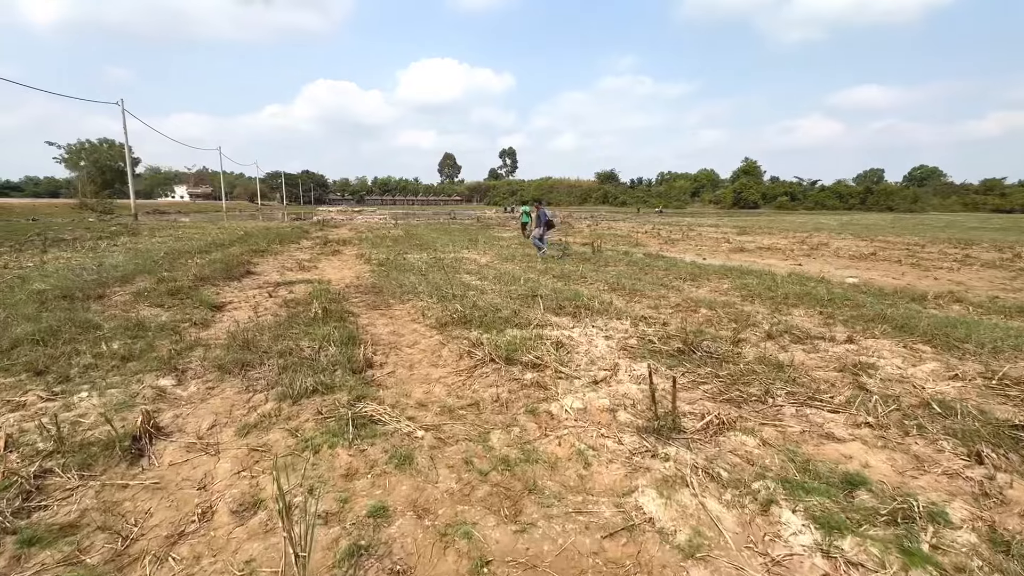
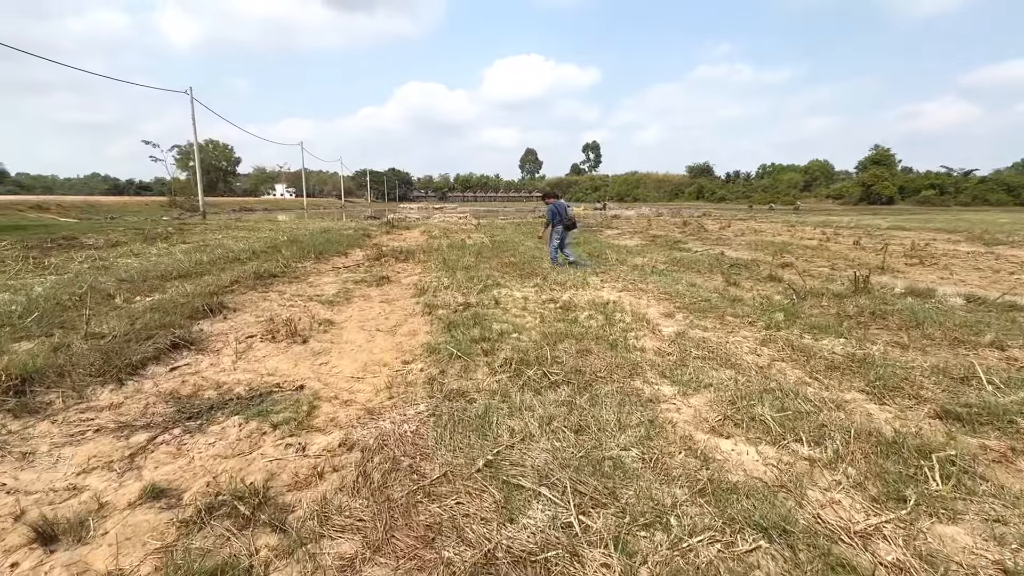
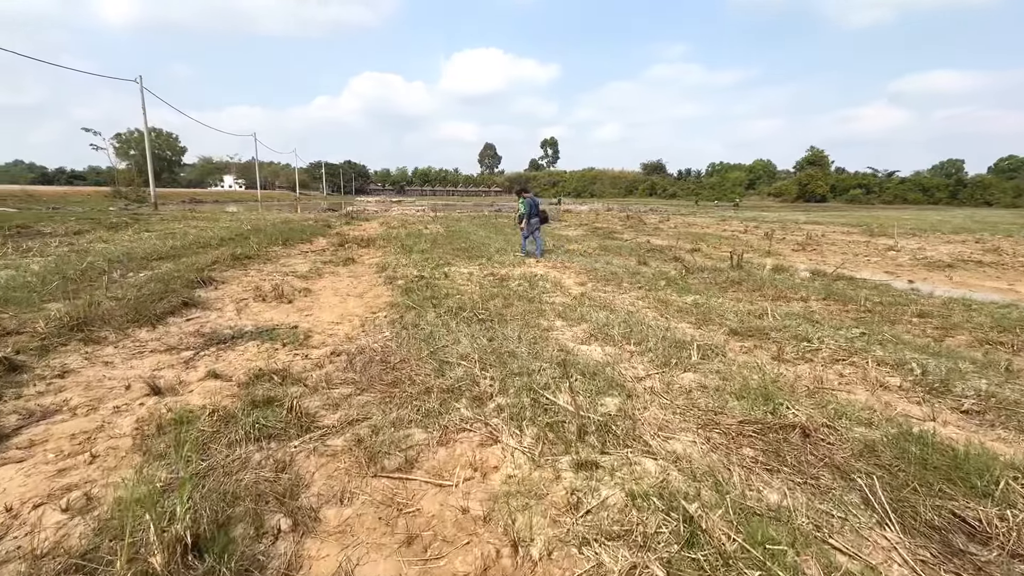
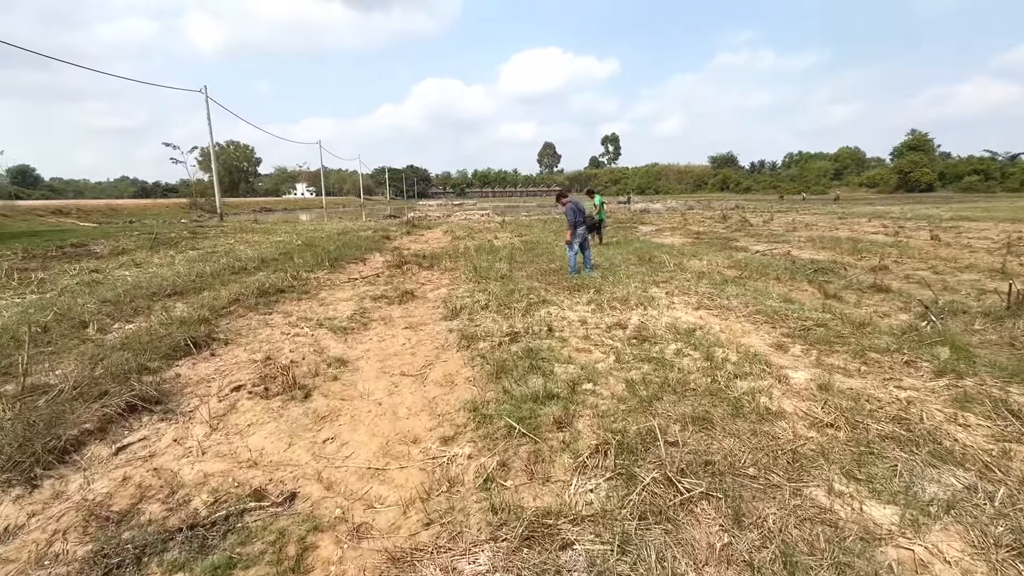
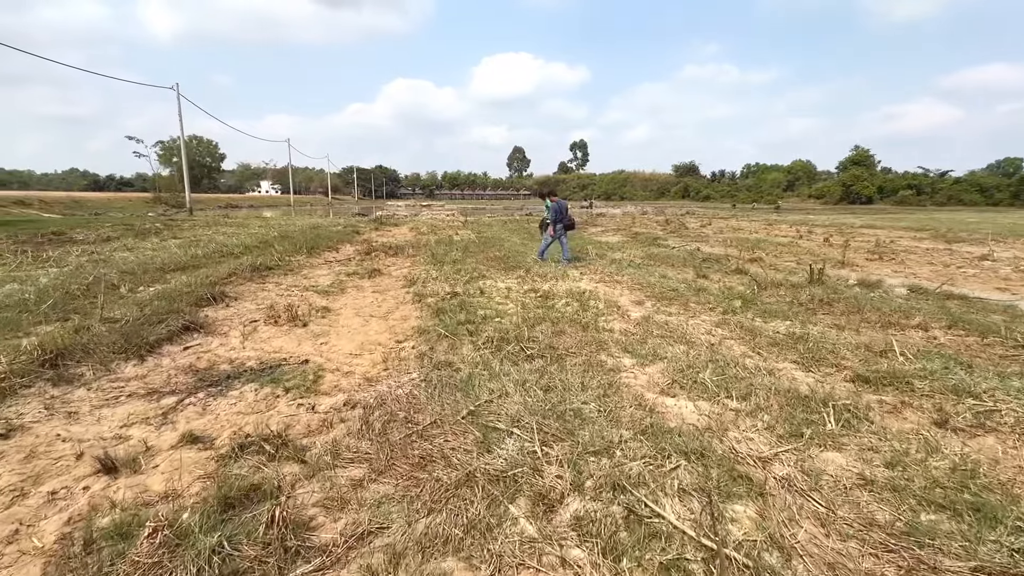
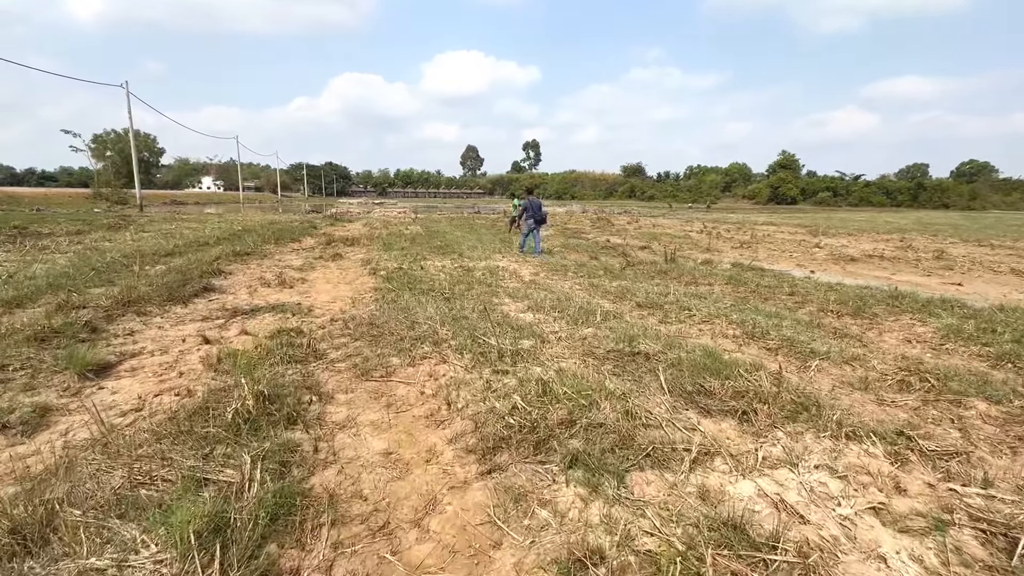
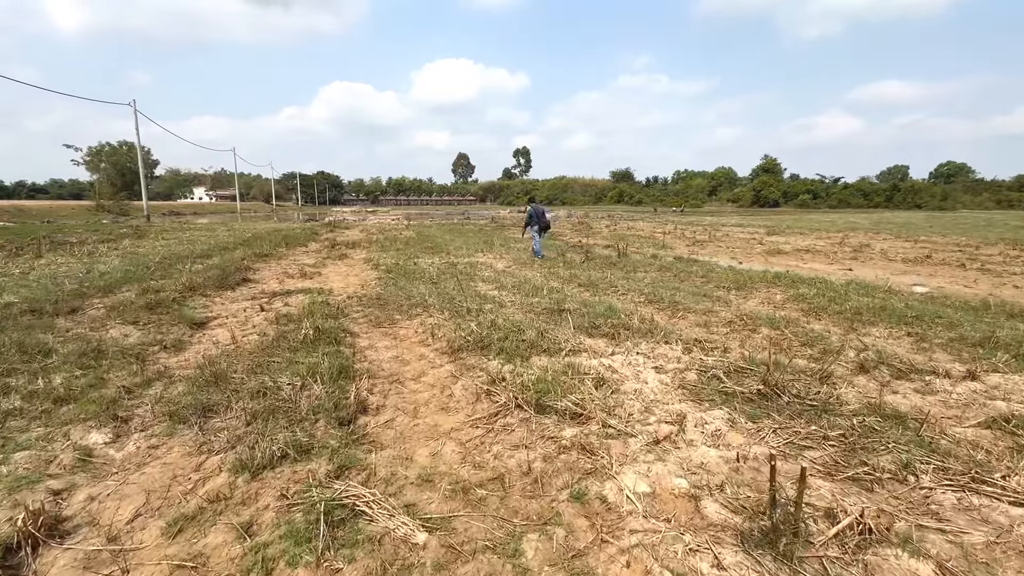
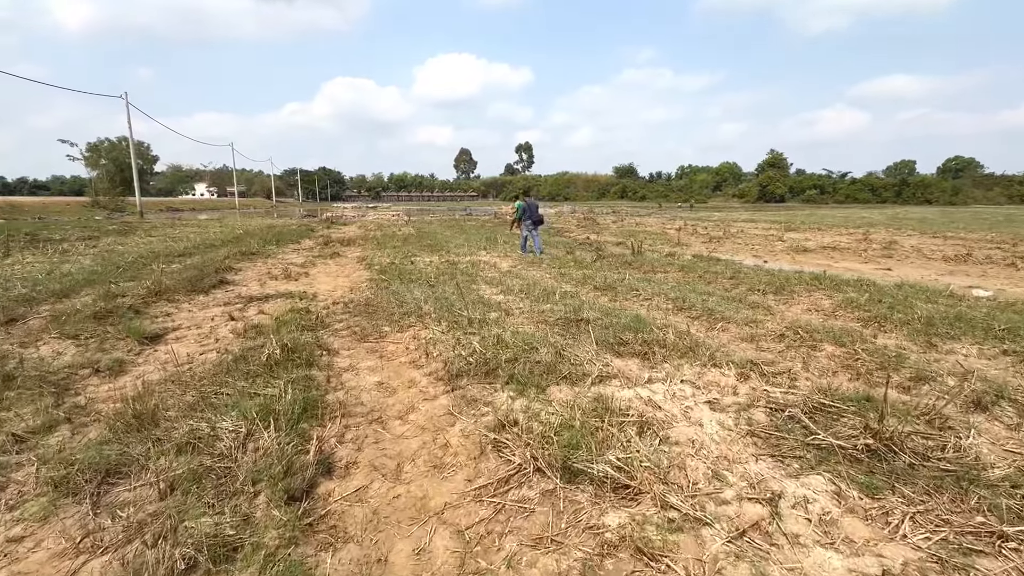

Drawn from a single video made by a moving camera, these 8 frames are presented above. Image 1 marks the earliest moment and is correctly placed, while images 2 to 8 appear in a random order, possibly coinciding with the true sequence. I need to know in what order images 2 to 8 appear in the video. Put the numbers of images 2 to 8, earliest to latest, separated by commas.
7, 8, 6, 3, 5, 2, 4
